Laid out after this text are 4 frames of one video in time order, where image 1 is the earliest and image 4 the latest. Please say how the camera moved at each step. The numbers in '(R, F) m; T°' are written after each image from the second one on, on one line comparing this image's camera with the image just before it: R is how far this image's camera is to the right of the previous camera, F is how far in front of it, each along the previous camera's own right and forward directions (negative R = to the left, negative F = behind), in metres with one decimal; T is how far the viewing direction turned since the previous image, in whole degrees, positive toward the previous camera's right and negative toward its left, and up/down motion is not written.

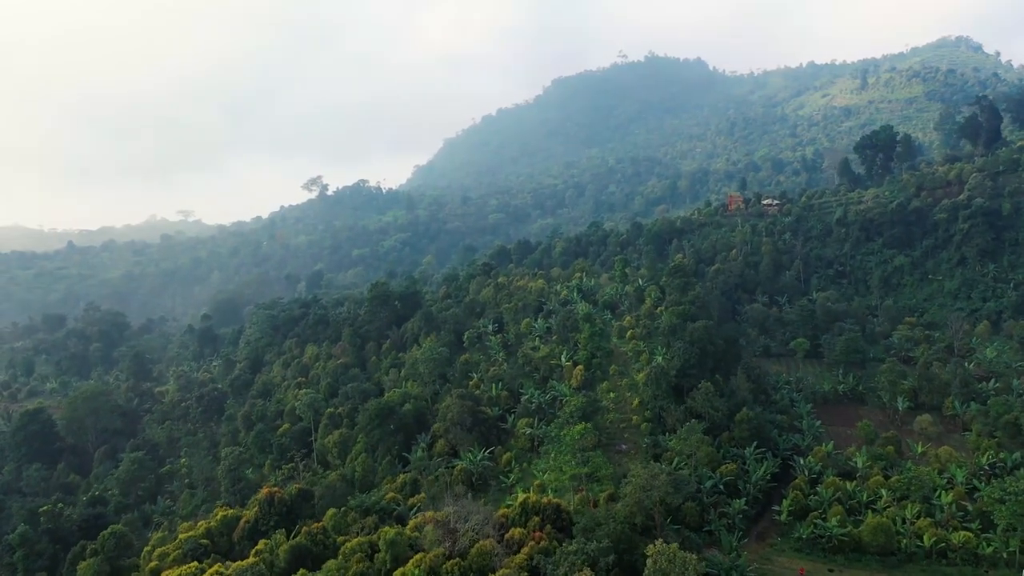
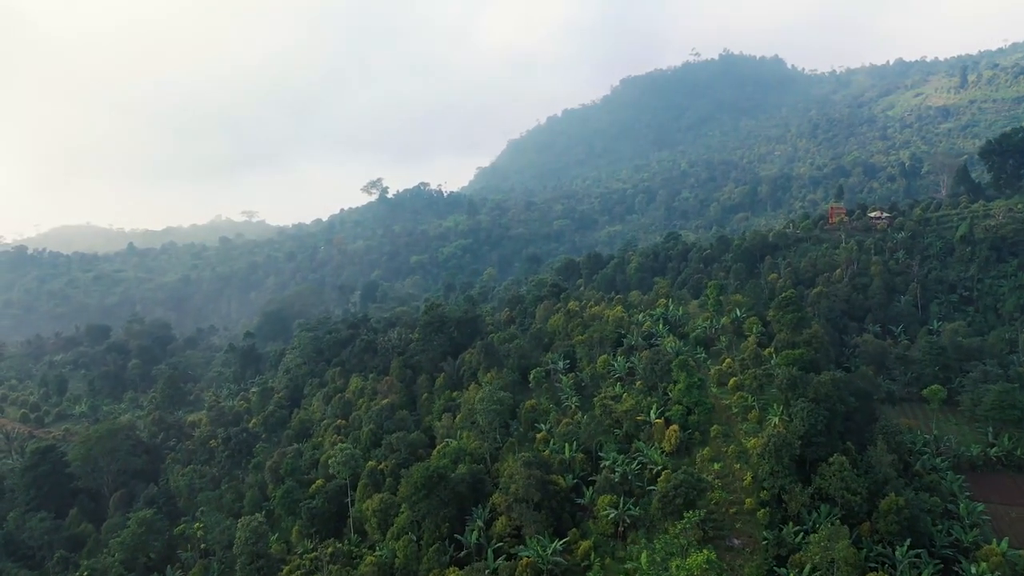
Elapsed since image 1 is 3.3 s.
(-0.9, +5.8) m; -5°
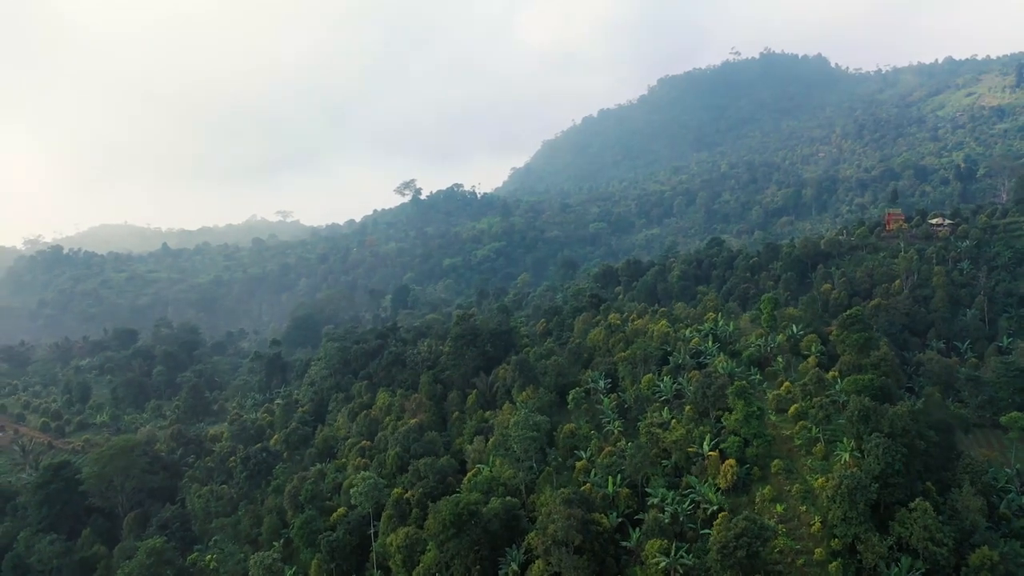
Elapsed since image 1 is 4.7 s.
(-0.3, +2.3) m; -3°
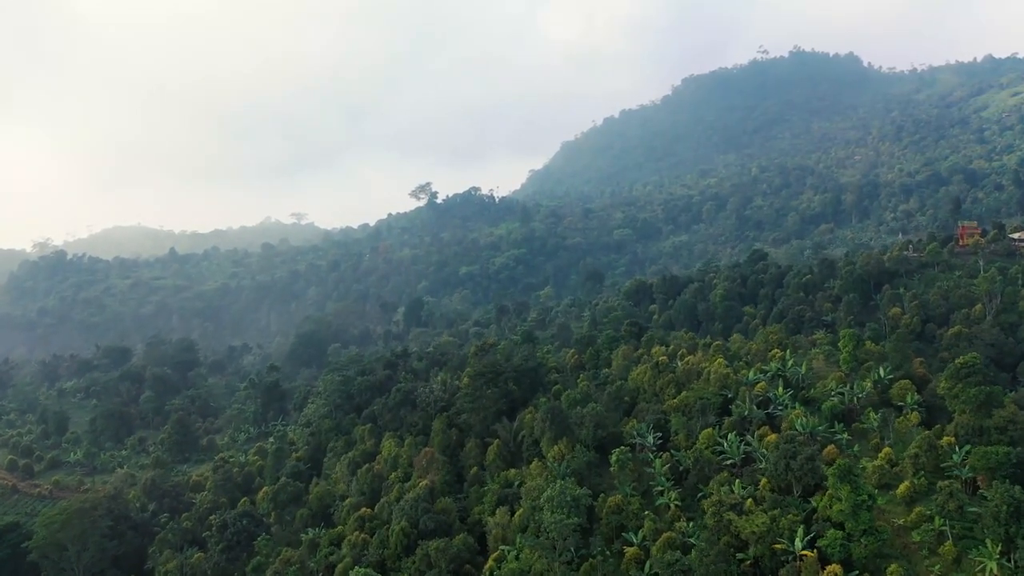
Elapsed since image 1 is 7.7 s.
(-0.6, +5.3) m; -2°
